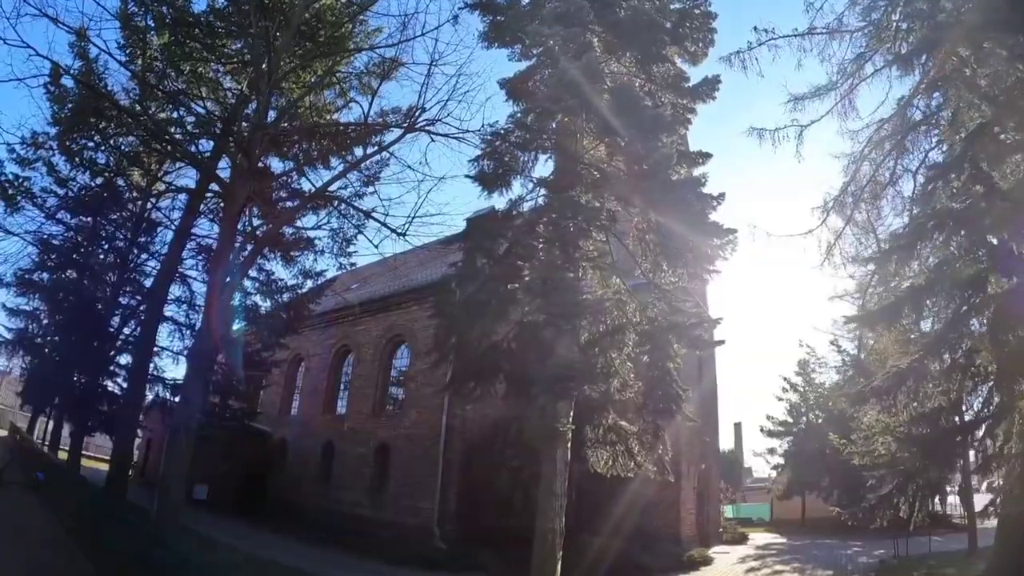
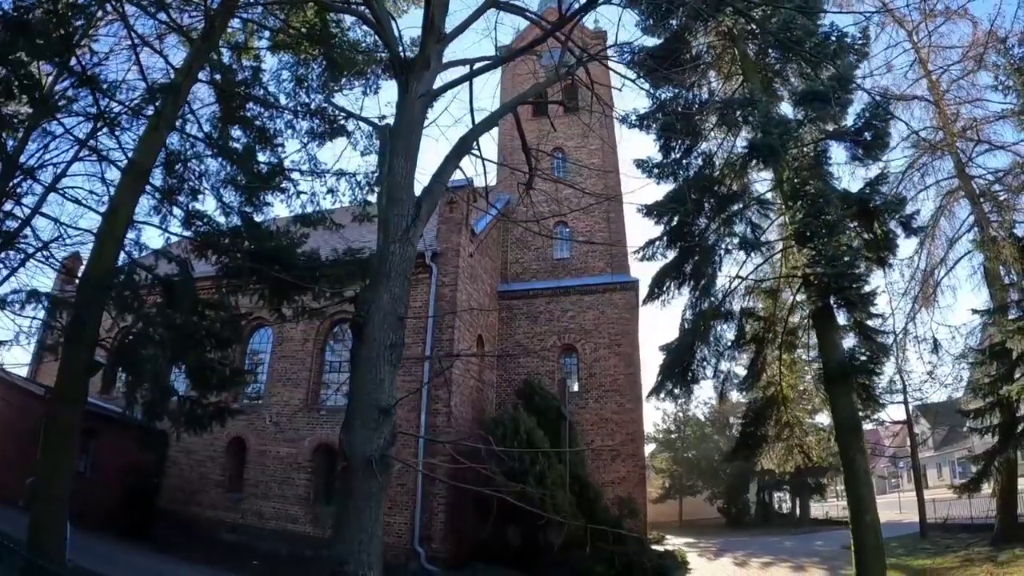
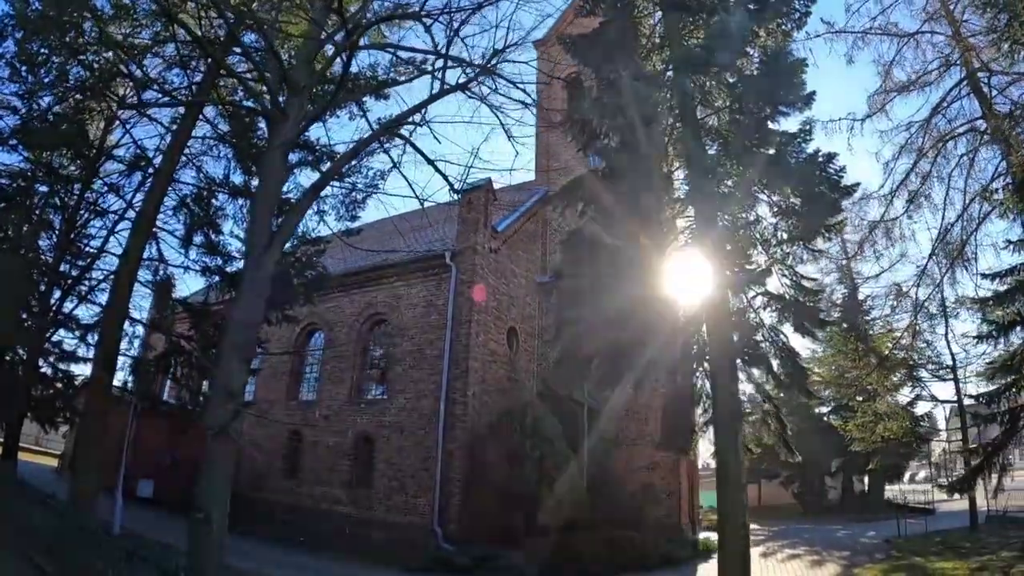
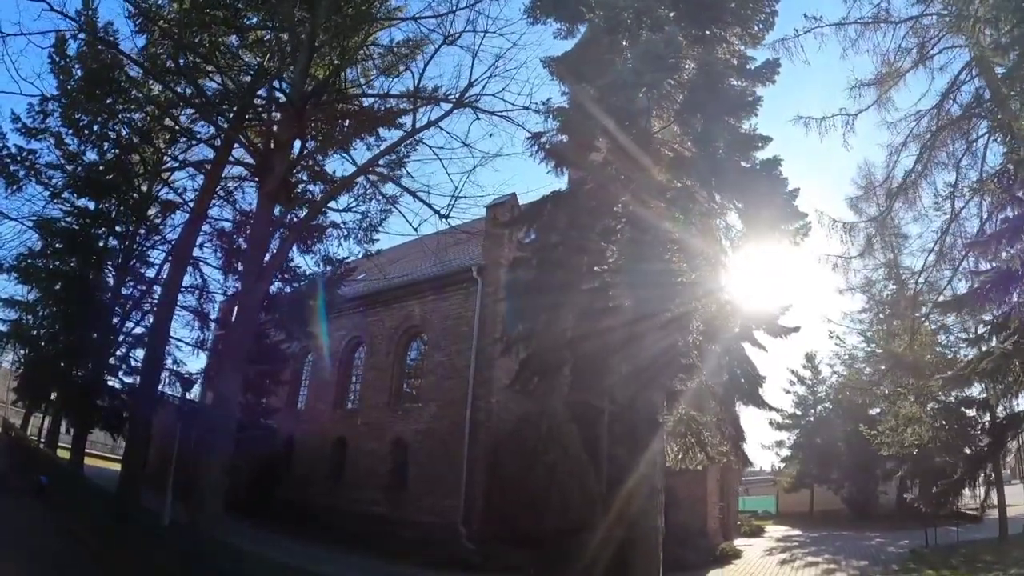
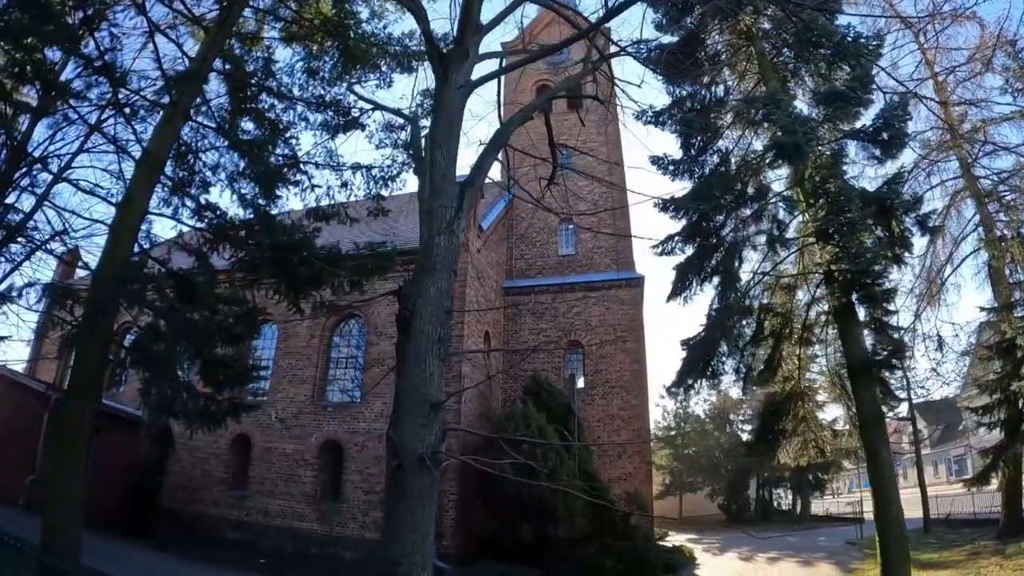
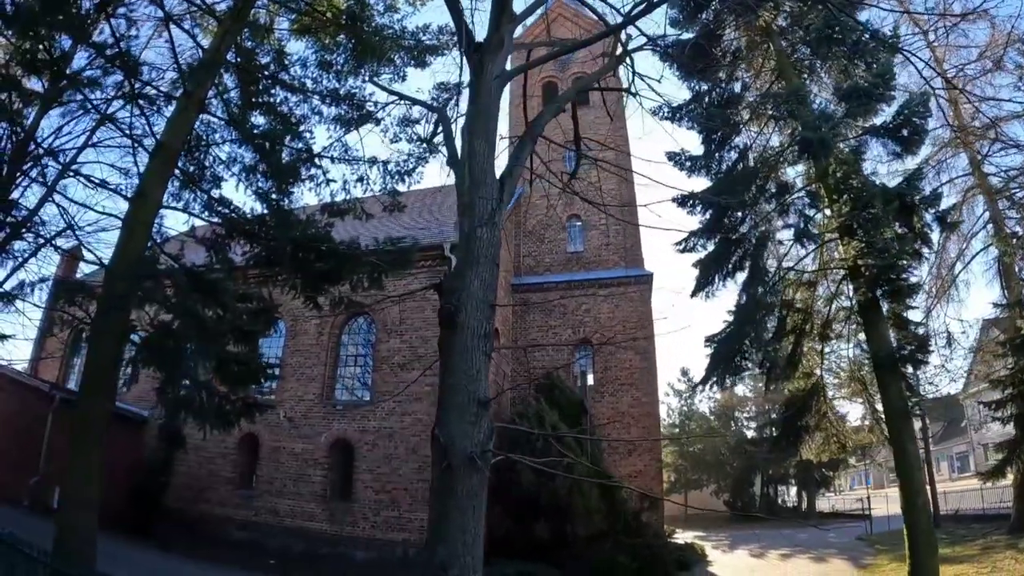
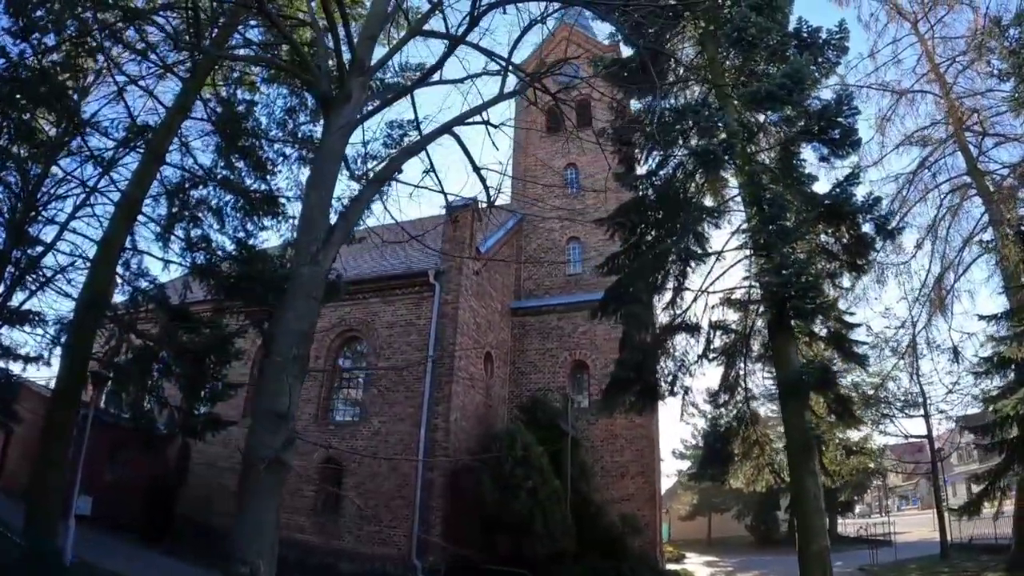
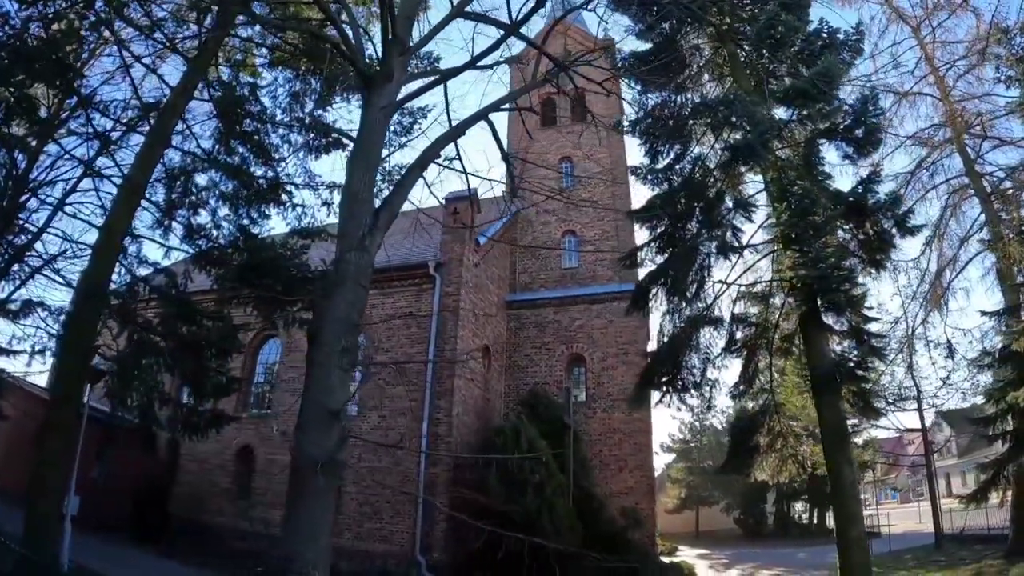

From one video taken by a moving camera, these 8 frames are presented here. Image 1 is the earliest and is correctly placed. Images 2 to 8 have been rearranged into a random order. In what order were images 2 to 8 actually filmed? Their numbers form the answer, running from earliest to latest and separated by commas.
4, 3, 7, 8, 2, 5, 6
